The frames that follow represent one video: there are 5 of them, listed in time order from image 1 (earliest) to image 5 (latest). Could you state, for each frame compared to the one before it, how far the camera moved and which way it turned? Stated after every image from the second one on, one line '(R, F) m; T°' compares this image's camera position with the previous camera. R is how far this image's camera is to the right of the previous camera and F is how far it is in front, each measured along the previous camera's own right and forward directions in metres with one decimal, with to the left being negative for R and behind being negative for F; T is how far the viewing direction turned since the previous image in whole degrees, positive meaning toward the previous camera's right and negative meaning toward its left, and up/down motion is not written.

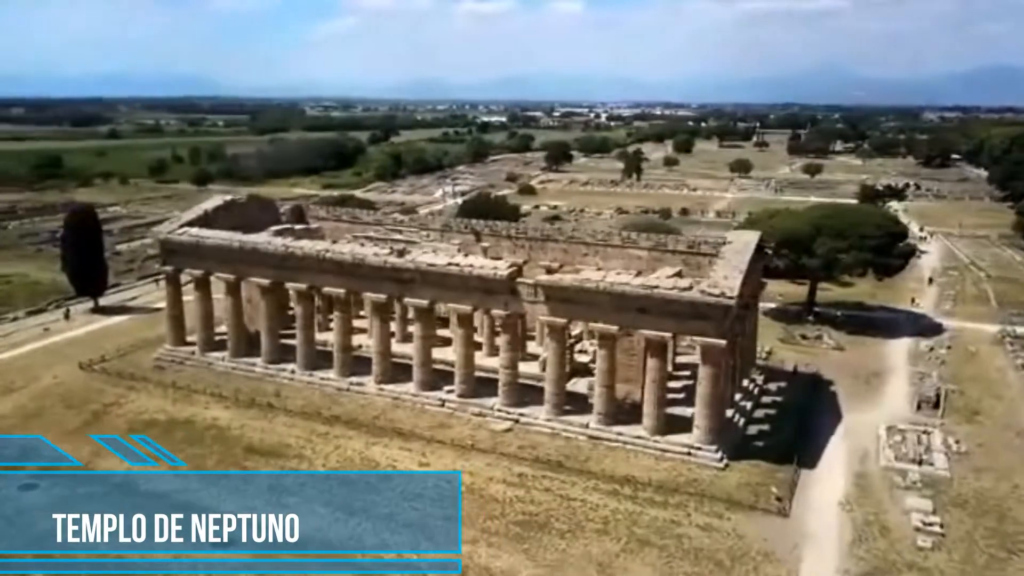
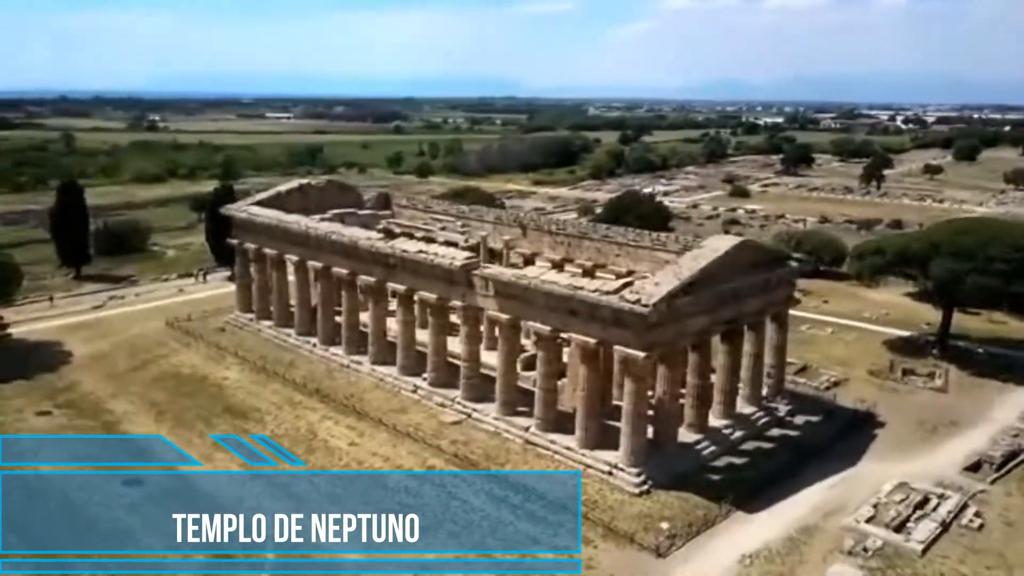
(+11.3, +2.7) m; -19°
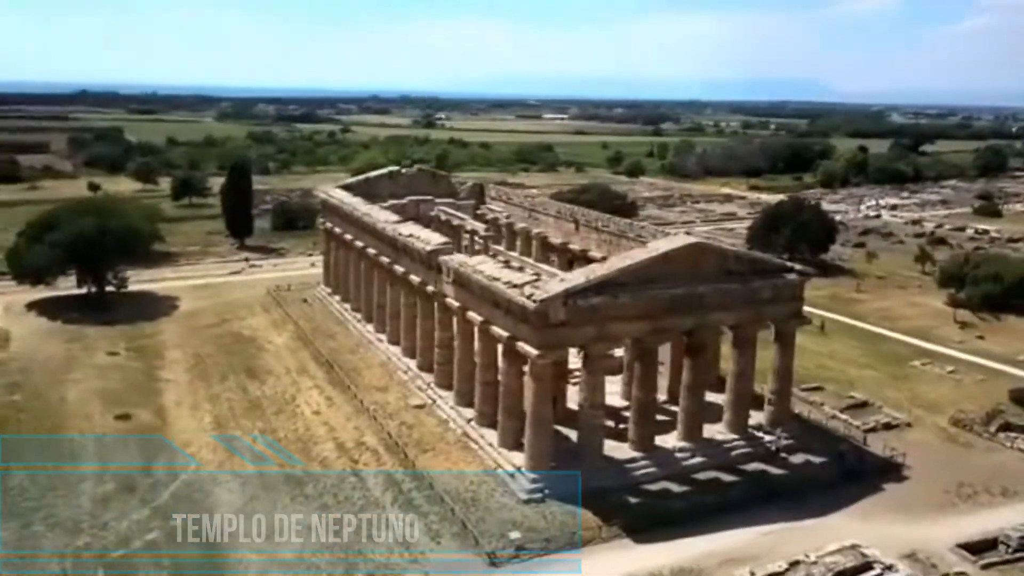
(+10.7, +2.5) m; -19°
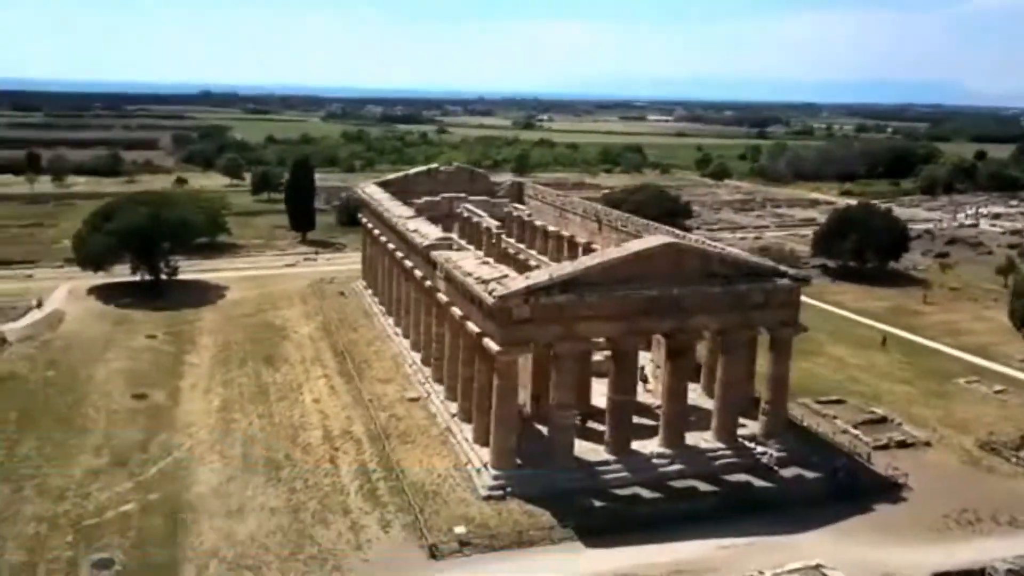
(+4.0, +0.3) m; -7°
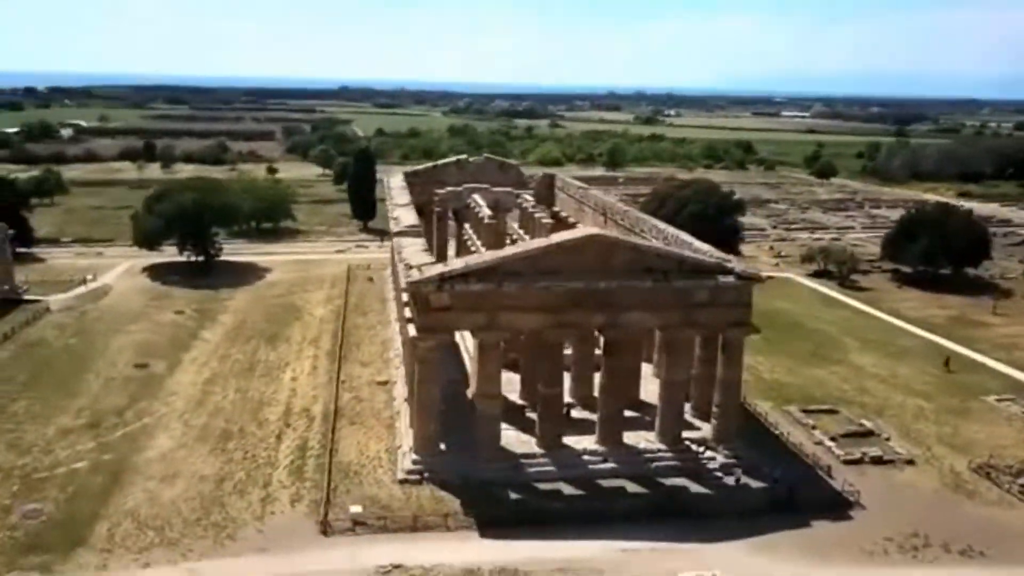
(+6.0, +0.6) m; -9°
